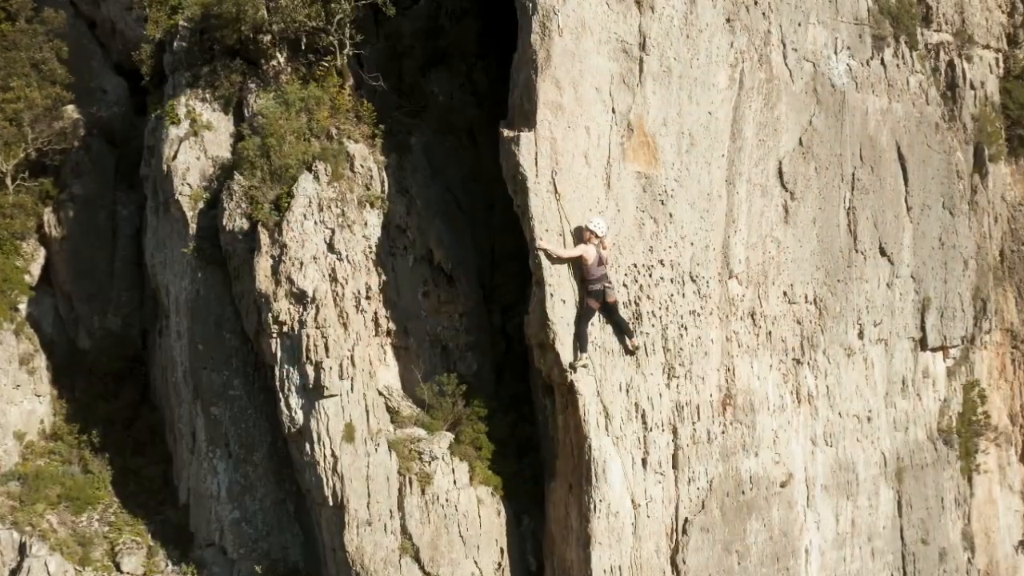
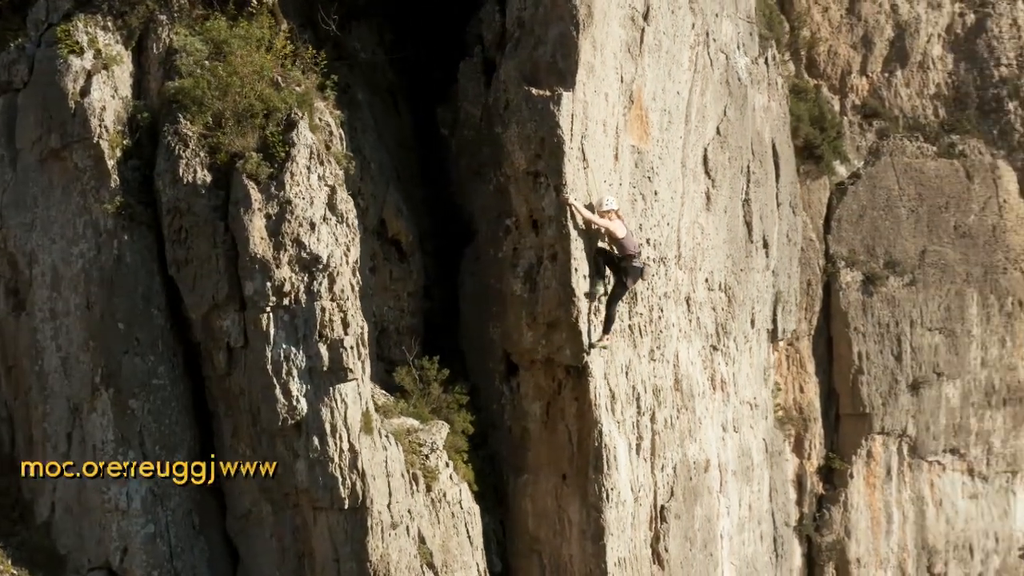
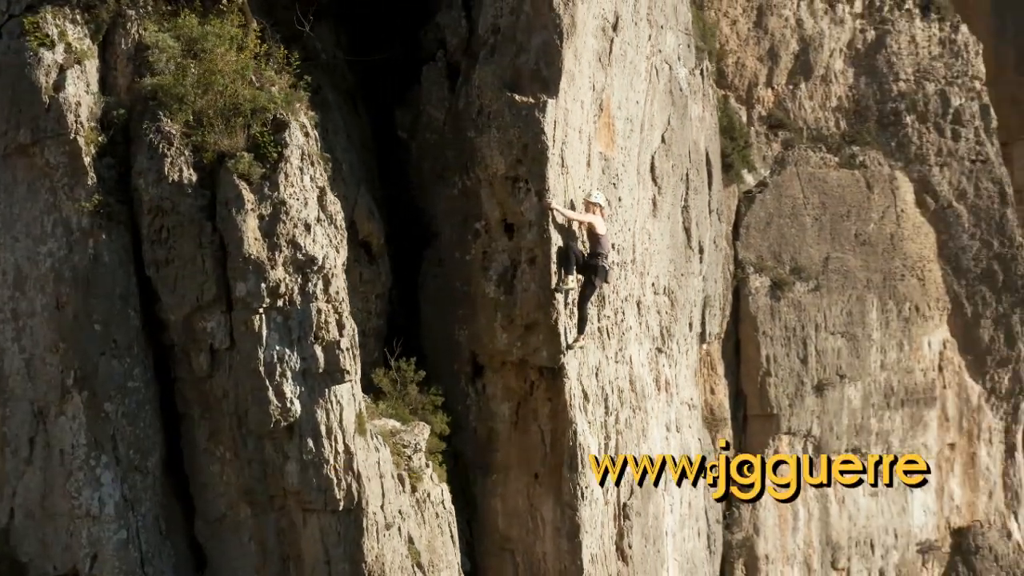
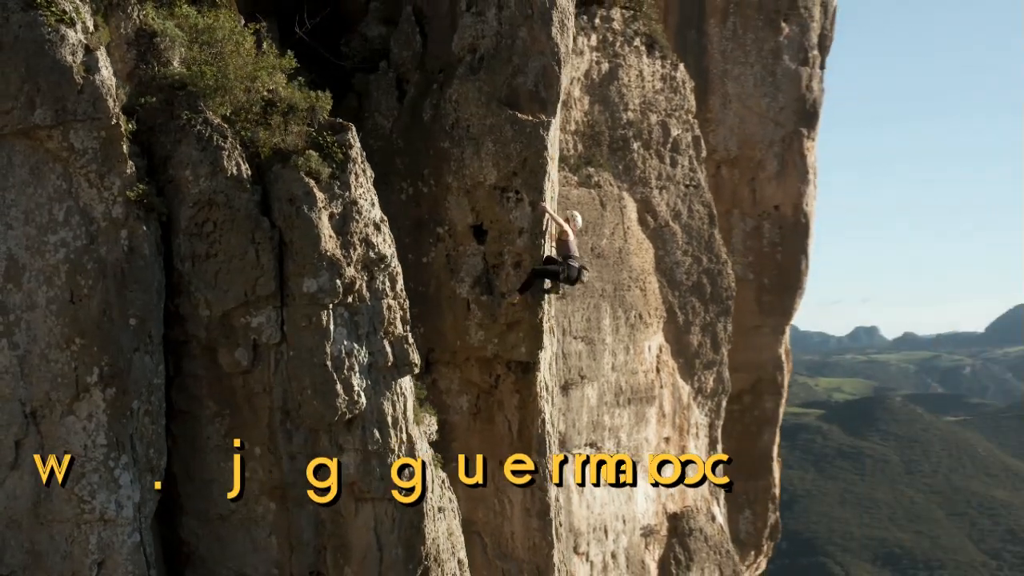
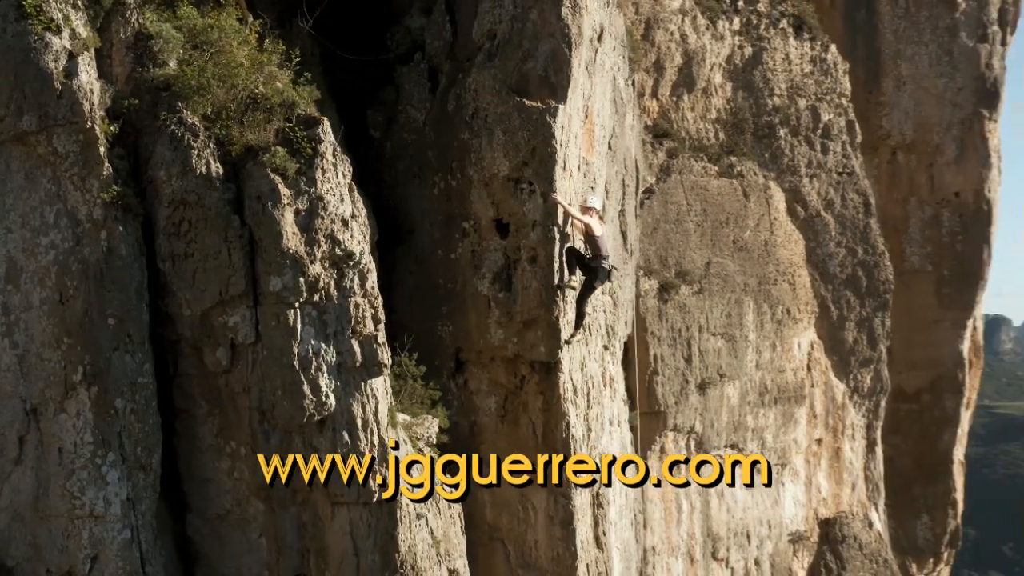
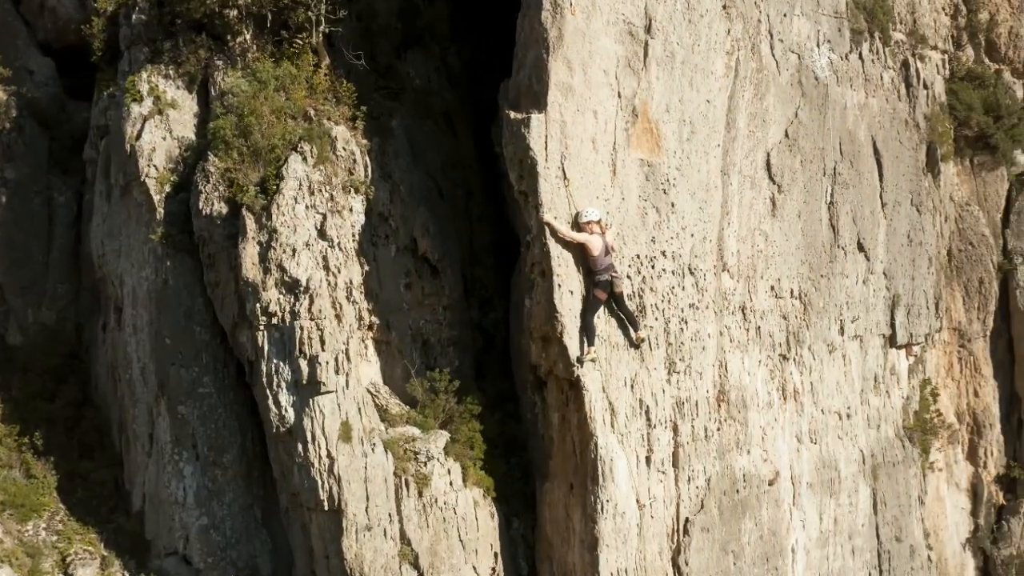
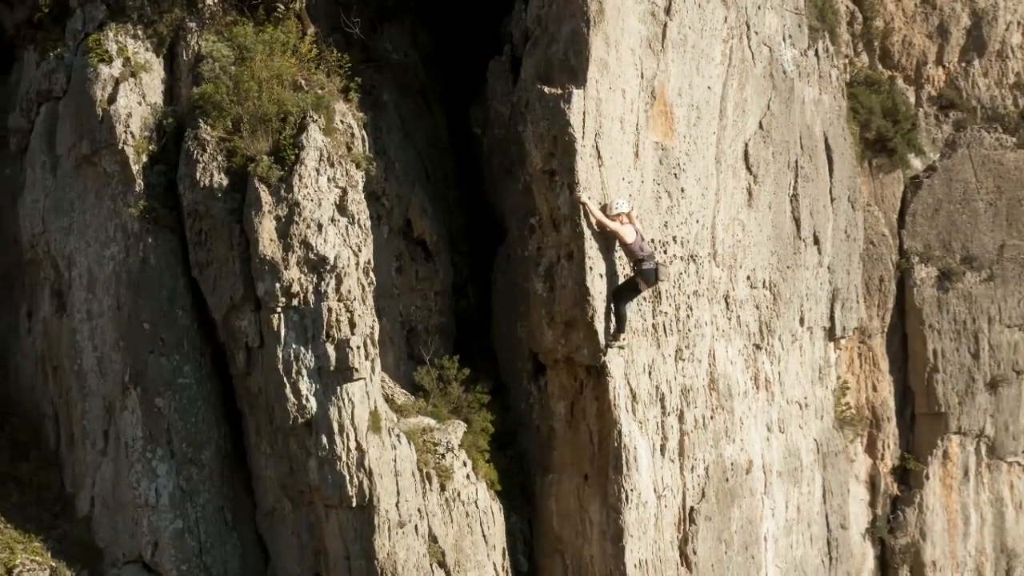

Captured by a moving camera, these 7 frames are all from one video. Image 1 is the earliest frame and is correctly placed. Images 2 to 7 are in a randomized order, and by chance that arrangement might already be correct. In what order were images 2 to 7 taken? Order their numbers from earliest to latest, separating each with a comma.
6, 7, 2, 3, 5, 4
